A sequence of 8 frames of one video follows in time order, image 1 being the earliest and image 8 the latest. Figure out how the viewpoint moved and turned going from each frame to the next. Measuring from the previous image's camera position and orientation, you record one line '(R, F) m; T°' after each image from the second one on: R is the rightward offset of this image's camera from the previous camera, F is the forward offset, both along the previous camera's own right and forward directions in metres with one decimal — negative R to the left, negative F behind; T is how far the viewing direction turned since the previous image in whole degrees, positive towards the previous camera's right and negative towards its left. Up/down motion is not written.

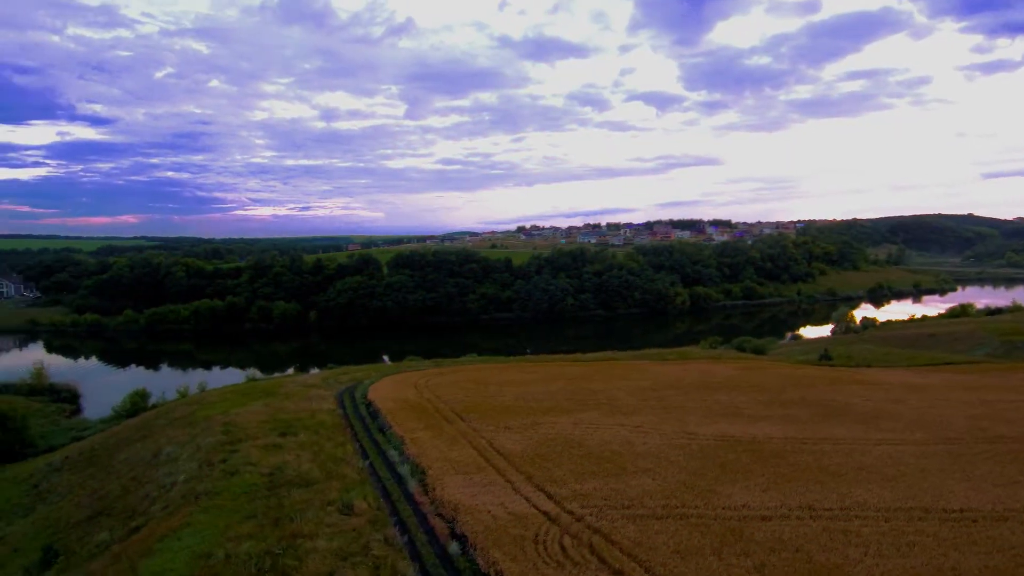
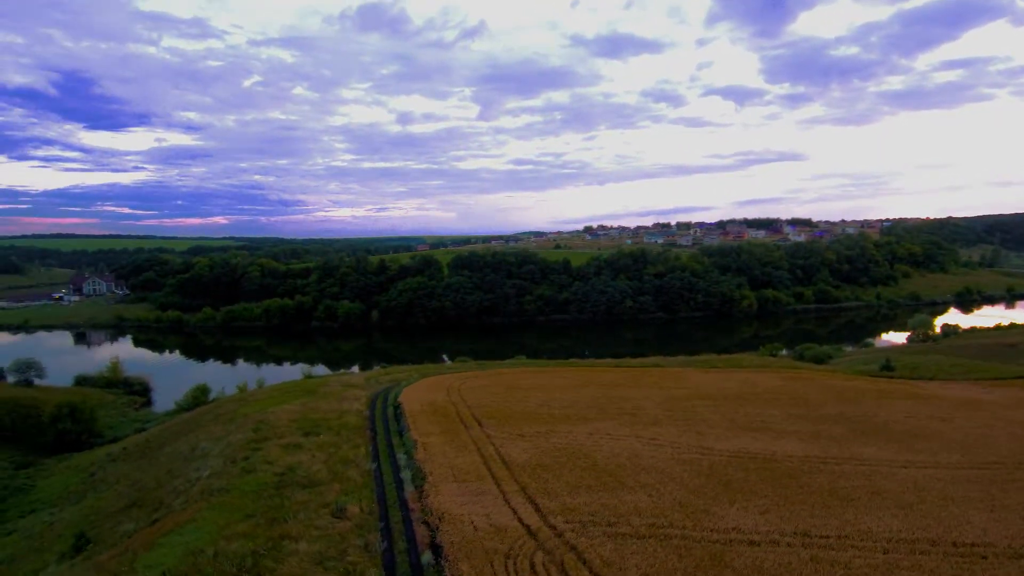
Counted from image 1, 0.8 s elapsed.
(+1.4, +0.1) m; -6°
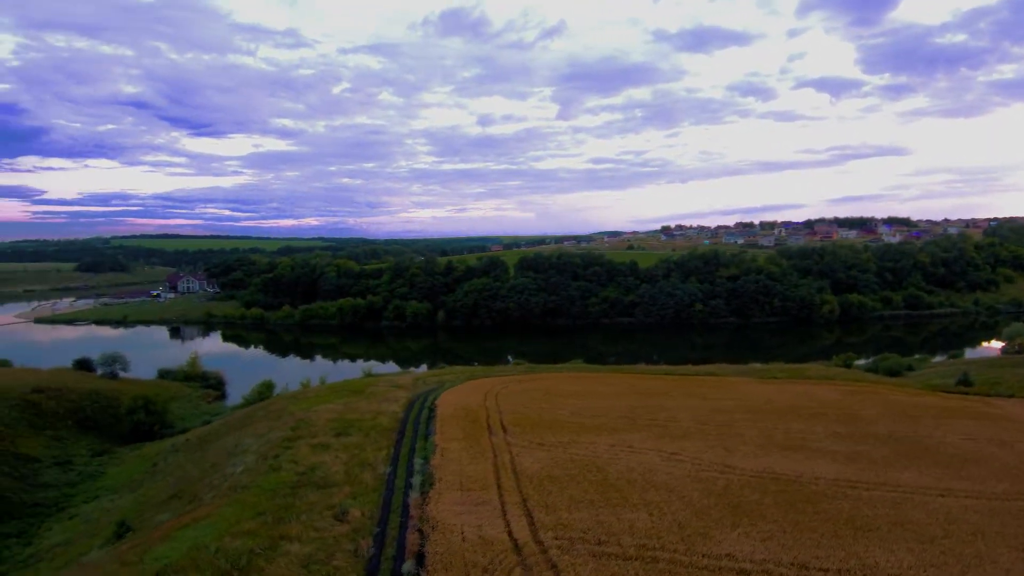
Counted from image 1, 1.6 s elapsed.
(+1.4, +0.1) m; -7°
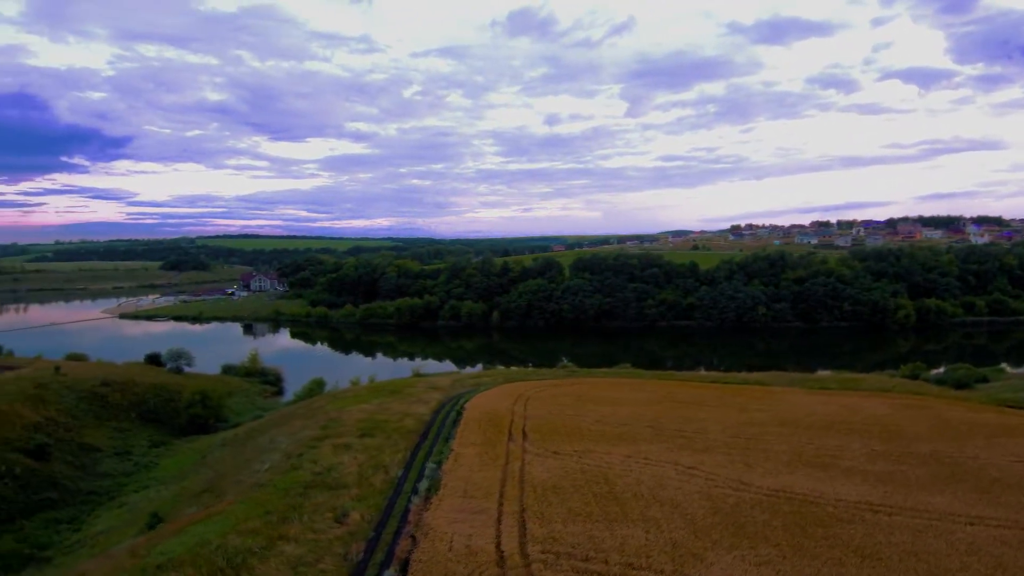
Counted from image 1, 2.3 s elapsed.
(+1.3, +0.1) m; -6°
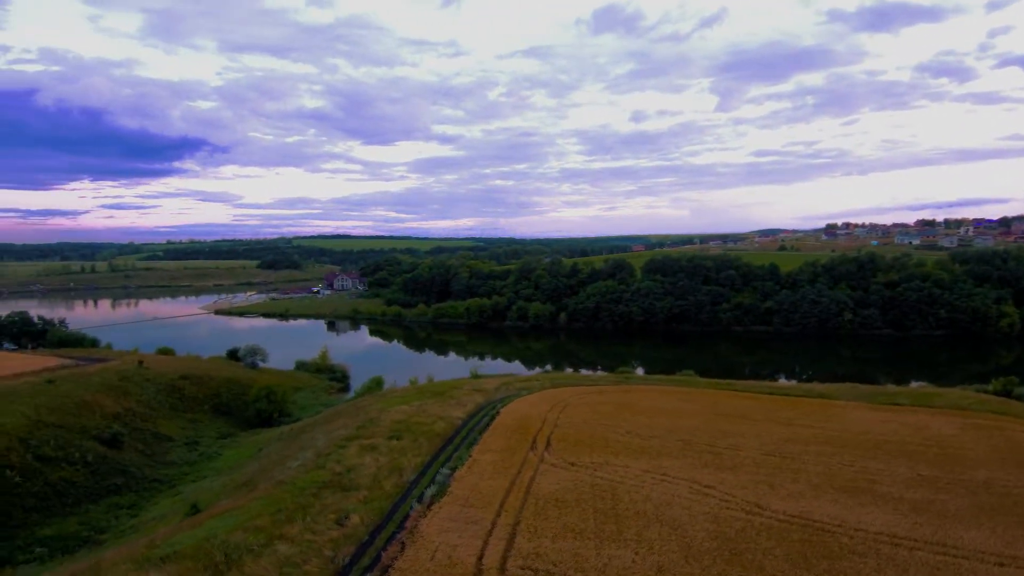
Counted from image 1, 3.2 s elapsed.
(+1.7, +0.2) m; -7°
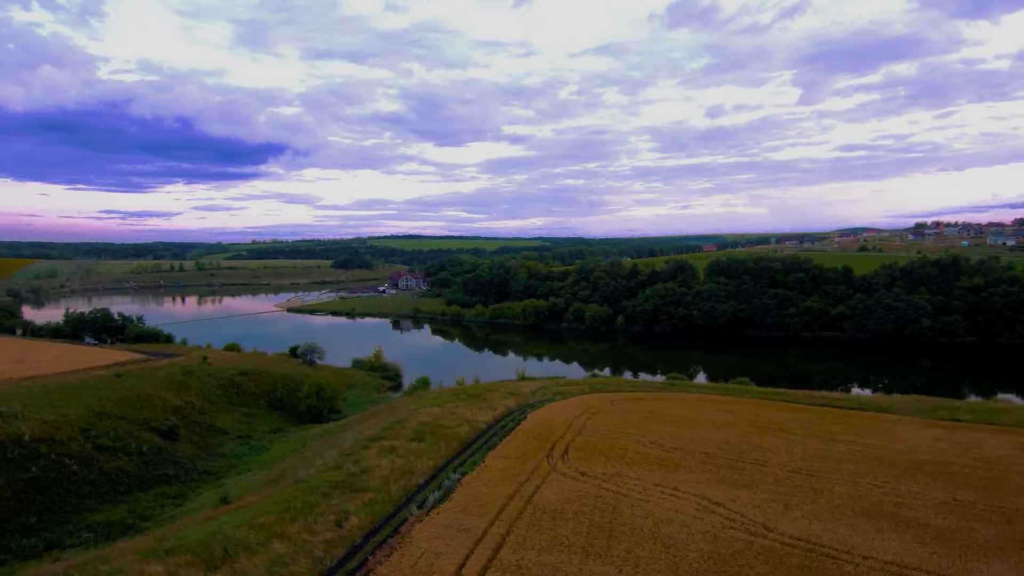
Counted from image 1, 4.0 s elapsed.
(+1.5, +0.1) m; -6°
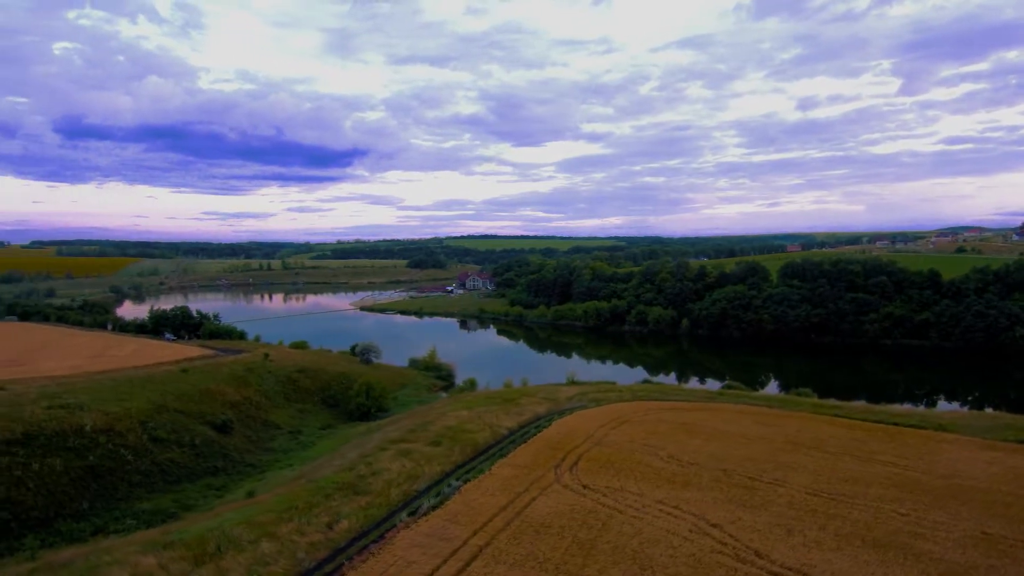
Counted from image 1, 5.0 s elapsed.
(+1.9, +0.2) m; -7°
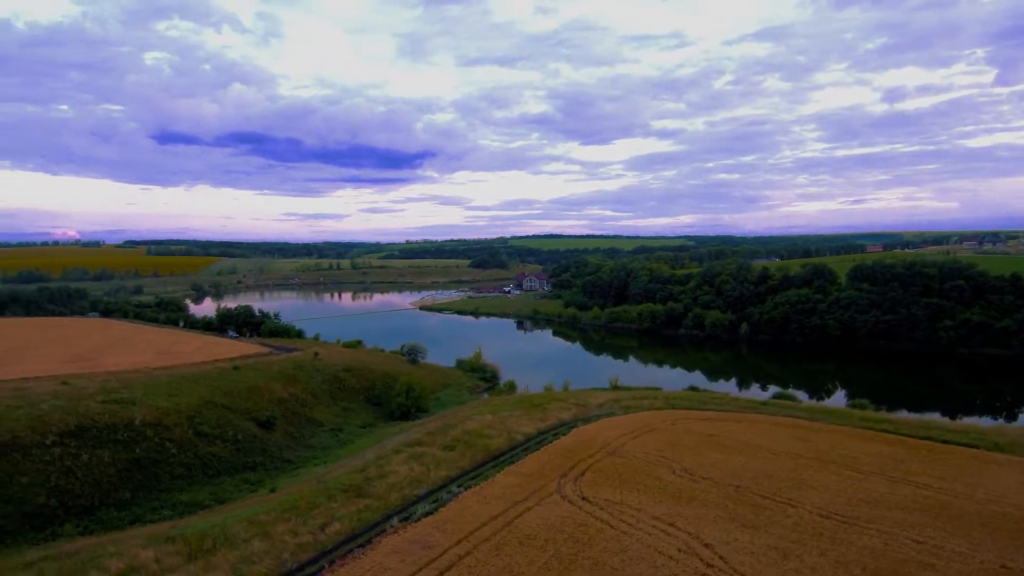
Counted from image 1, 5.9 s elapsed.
(+1.7, +0.1) m; -6°
